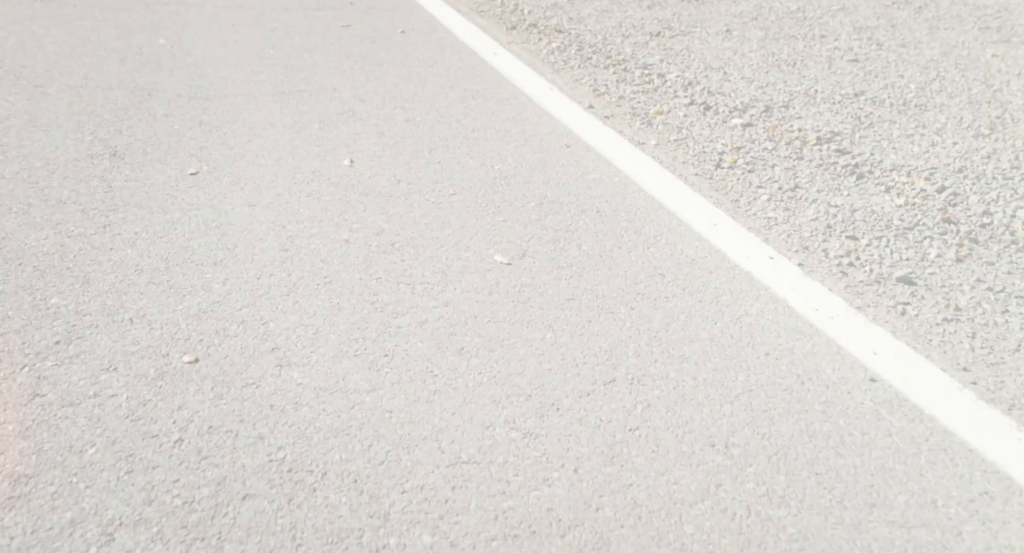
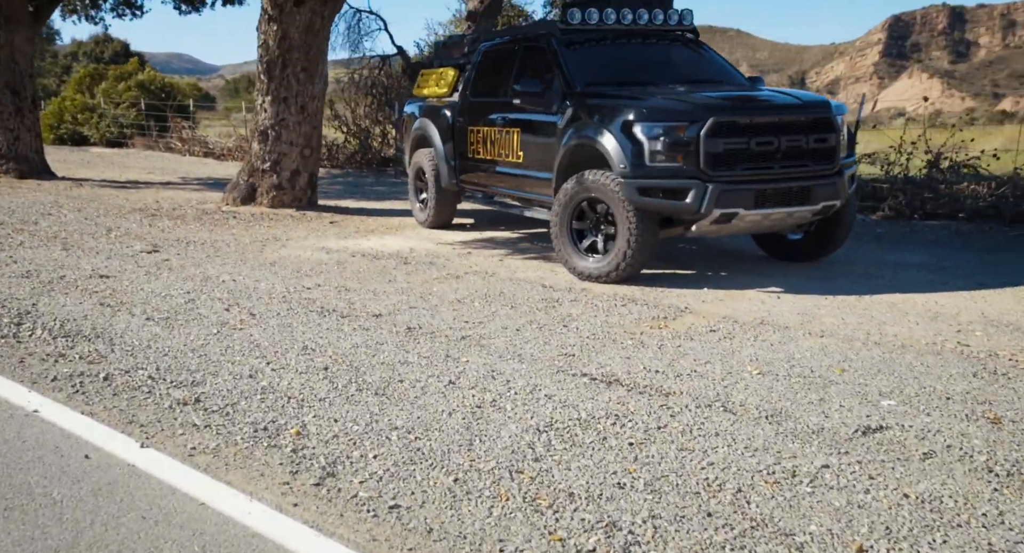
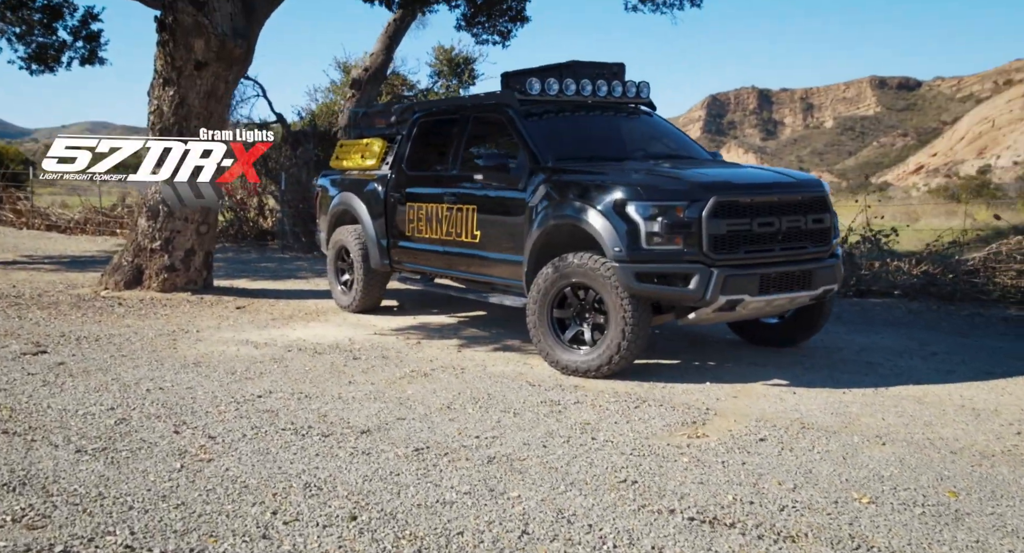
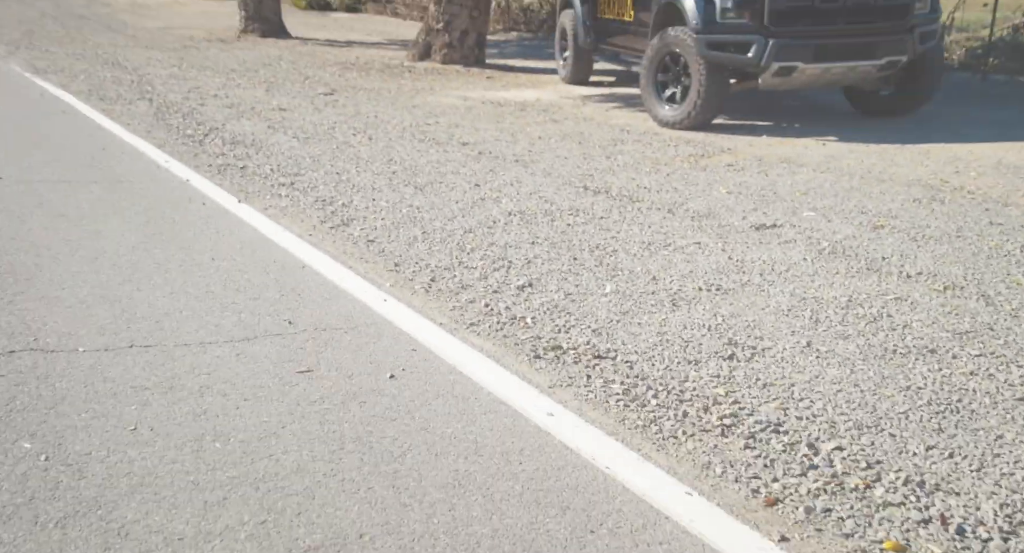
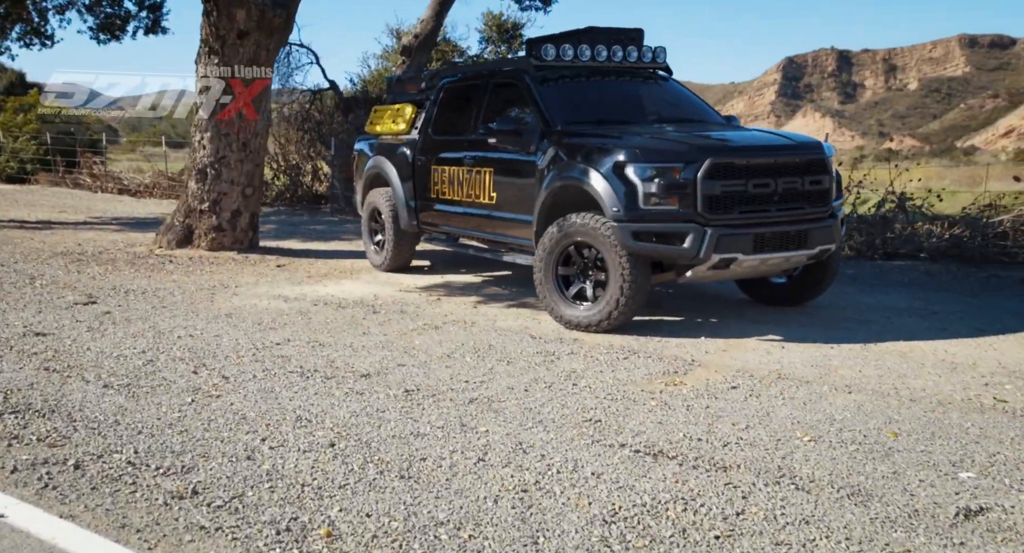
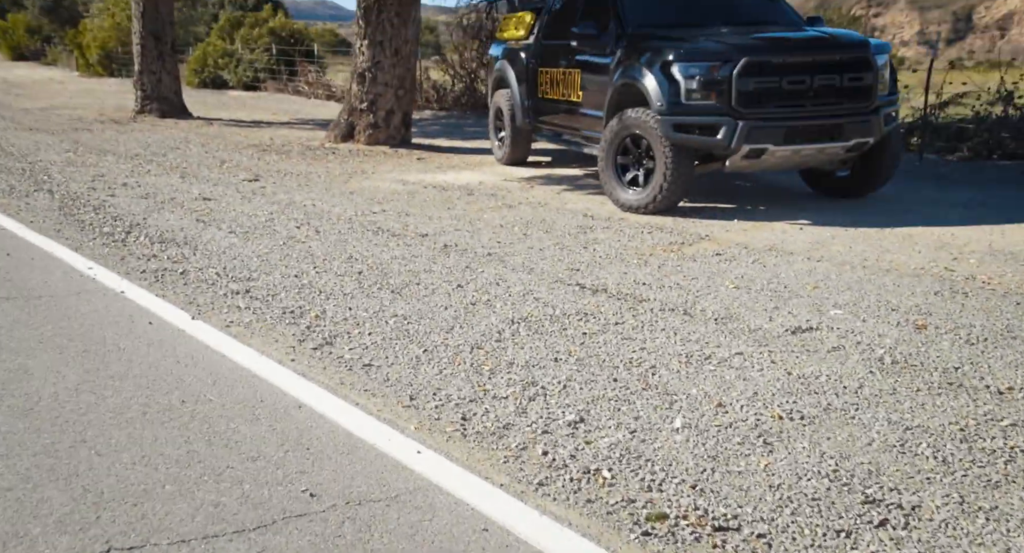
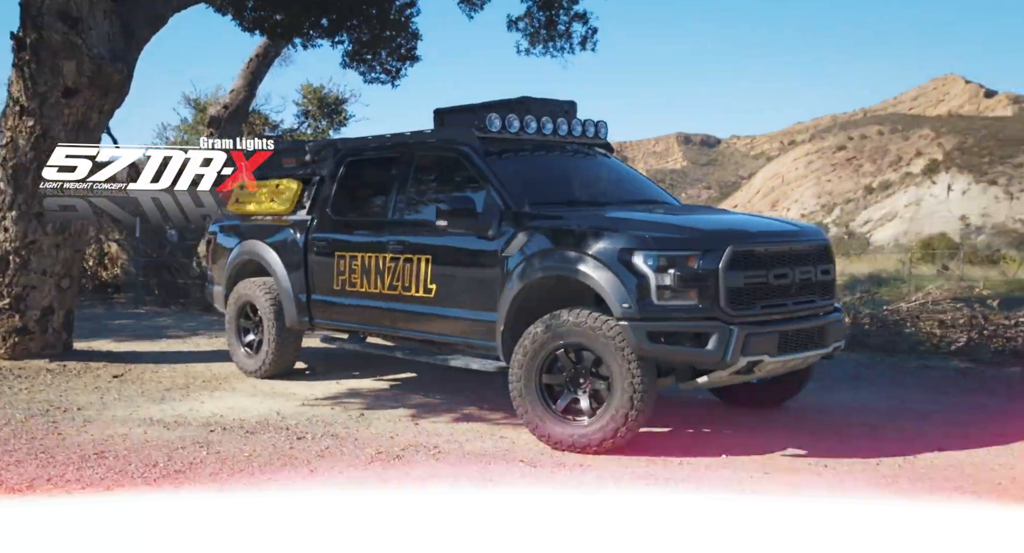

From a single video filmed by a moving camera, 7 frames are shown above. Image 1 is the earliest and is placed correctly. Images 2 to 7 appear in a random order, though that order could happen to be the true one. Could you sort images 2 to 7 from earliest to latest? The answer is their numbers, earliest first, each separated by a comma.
4, 6, 2, 5, 3, 7
